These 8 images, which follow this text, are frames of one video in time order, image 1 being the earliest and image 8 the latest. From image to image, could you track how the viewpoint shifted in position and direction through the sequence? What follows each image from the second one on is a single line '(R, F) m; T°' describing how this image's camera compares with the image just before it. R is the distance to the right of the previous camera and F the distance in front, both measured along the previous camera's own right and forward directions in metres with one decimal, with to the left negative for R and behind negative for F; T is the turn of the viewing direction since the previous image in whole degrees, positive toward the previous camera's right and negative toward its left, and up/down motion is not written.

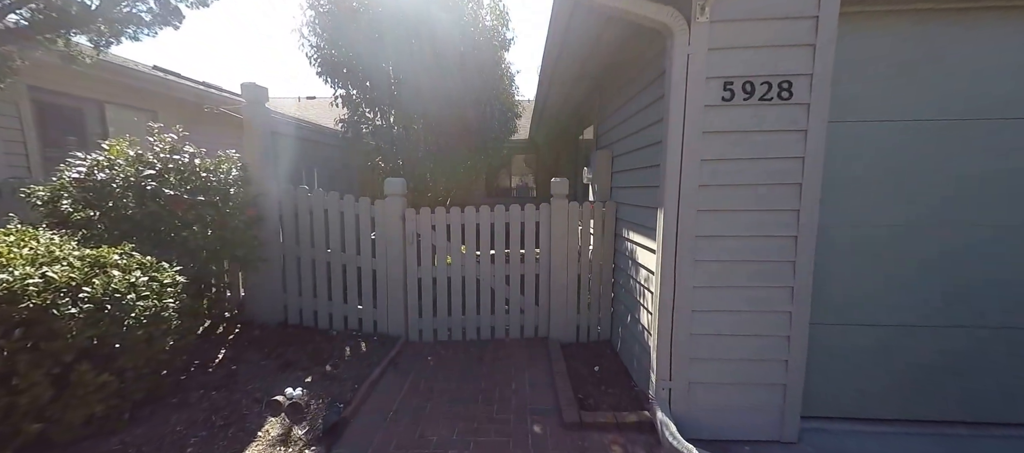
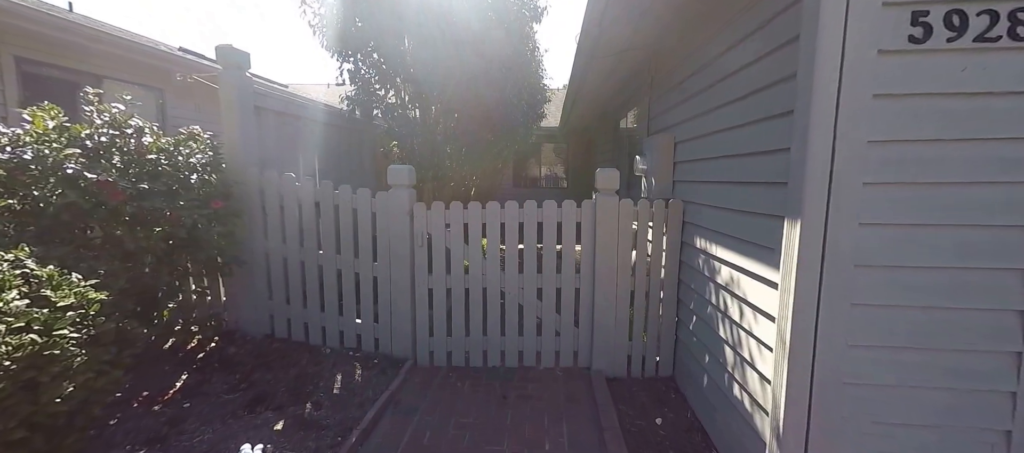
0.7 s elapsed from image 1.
(-0.1, +0.7) m; -3°
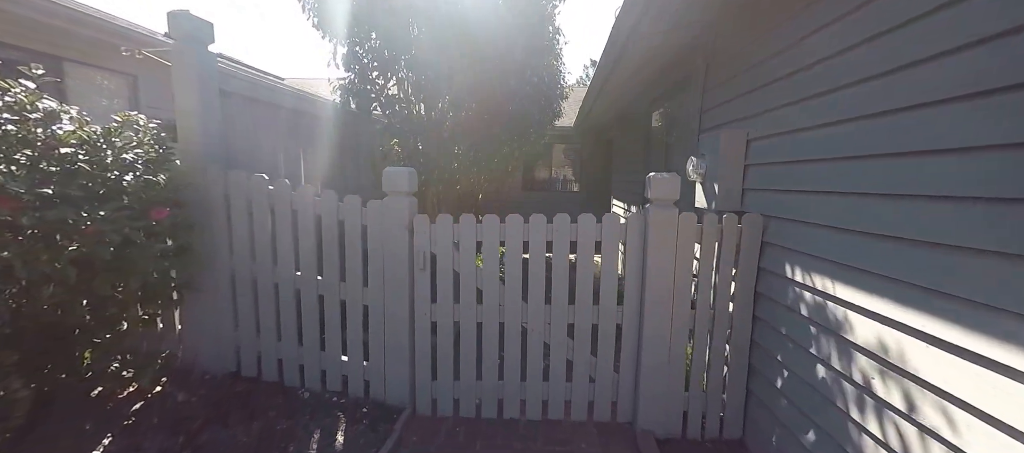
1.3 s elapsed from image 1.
(-0.1, +0.6) m; -1°
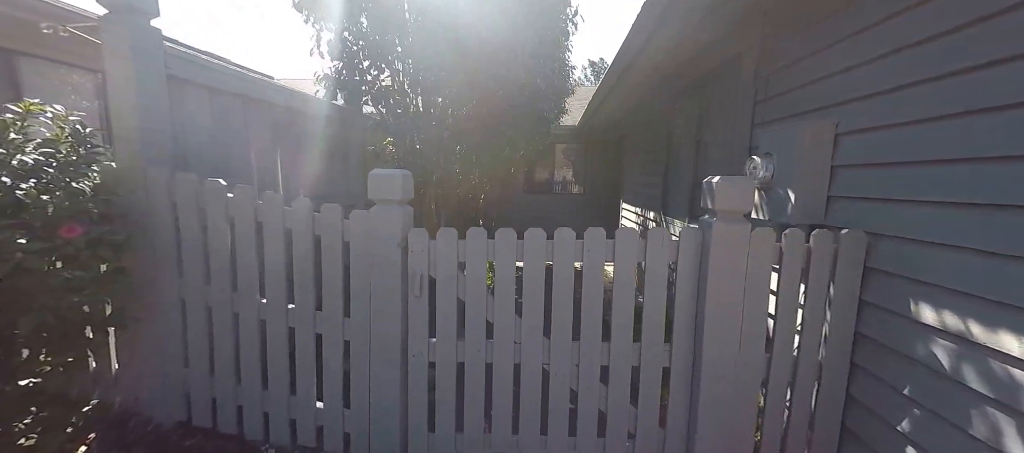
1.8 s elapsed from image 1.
(-0.1, +0.5) m; 0°
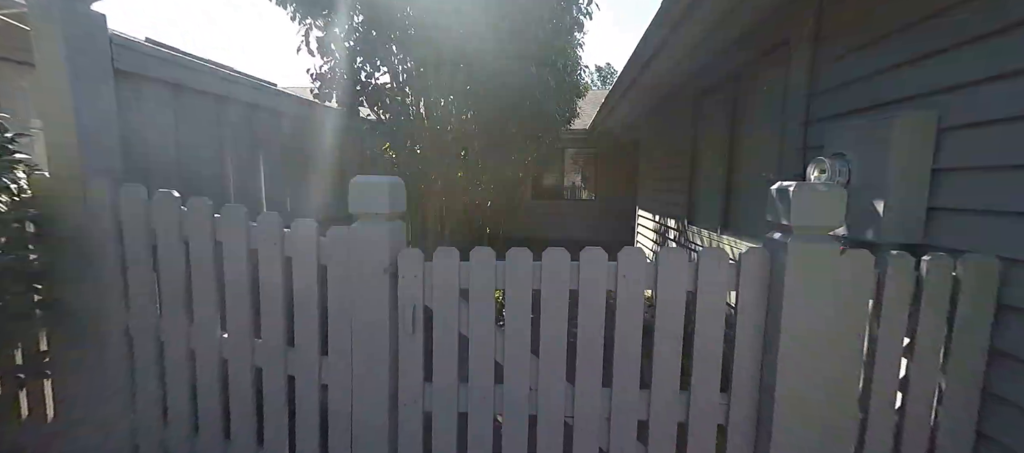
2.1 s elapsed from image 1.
(0.0, +0.3) m; -1°
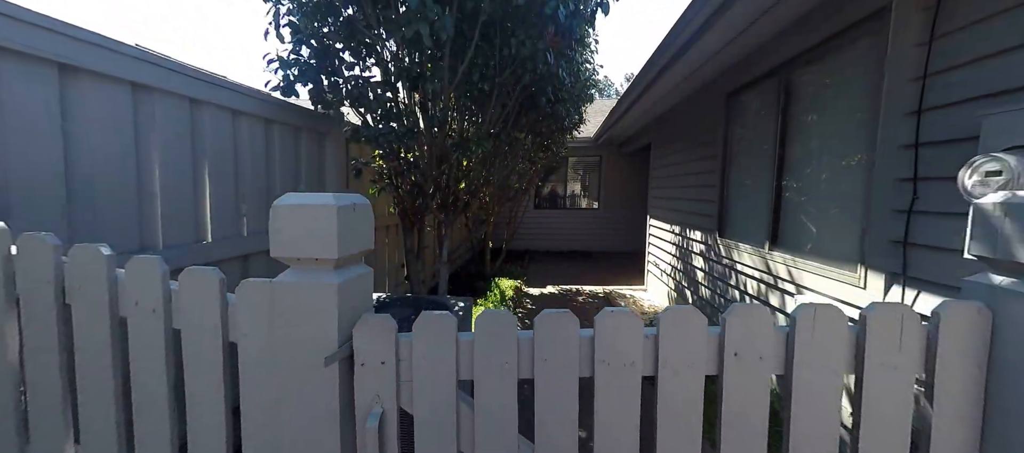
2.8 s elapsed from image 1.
(-0.1, +0.5) m; 0°
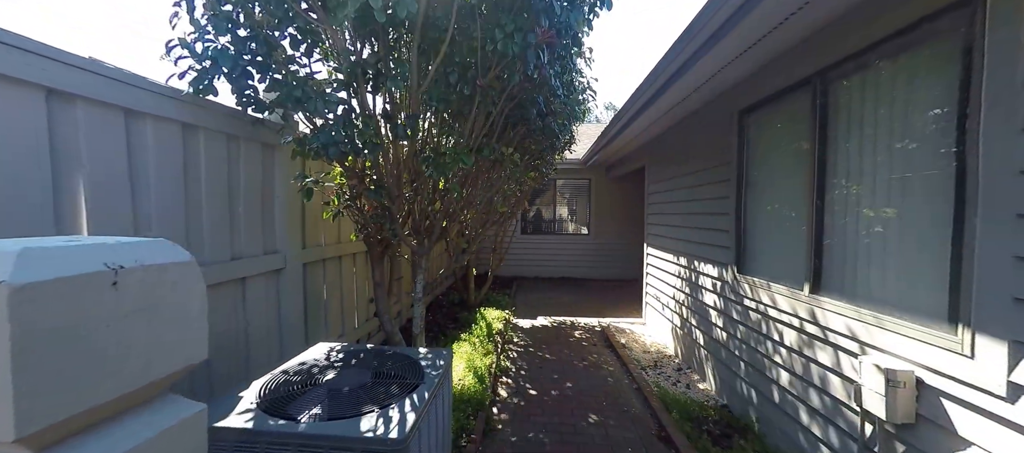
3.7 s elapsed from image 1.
(0.0, +0.5) m; +2°
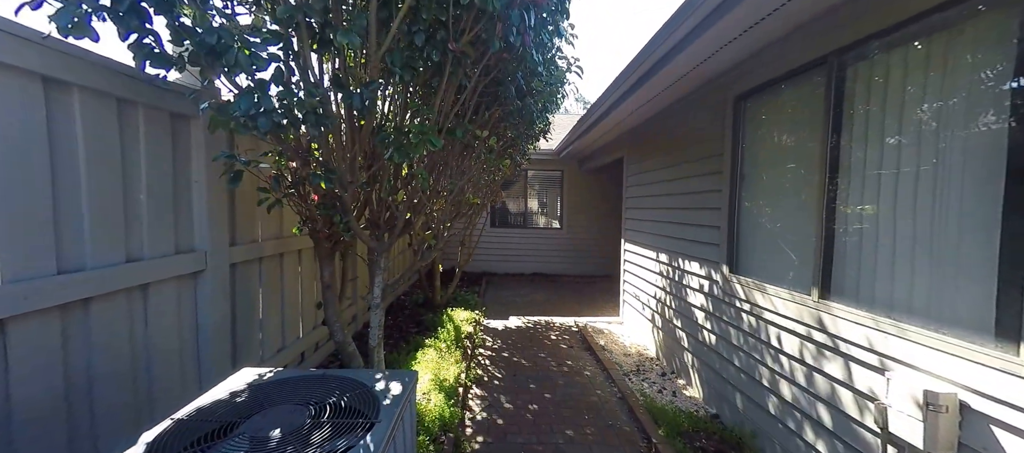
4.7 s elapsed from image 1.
(-0.1, +0.4) m; +5°
